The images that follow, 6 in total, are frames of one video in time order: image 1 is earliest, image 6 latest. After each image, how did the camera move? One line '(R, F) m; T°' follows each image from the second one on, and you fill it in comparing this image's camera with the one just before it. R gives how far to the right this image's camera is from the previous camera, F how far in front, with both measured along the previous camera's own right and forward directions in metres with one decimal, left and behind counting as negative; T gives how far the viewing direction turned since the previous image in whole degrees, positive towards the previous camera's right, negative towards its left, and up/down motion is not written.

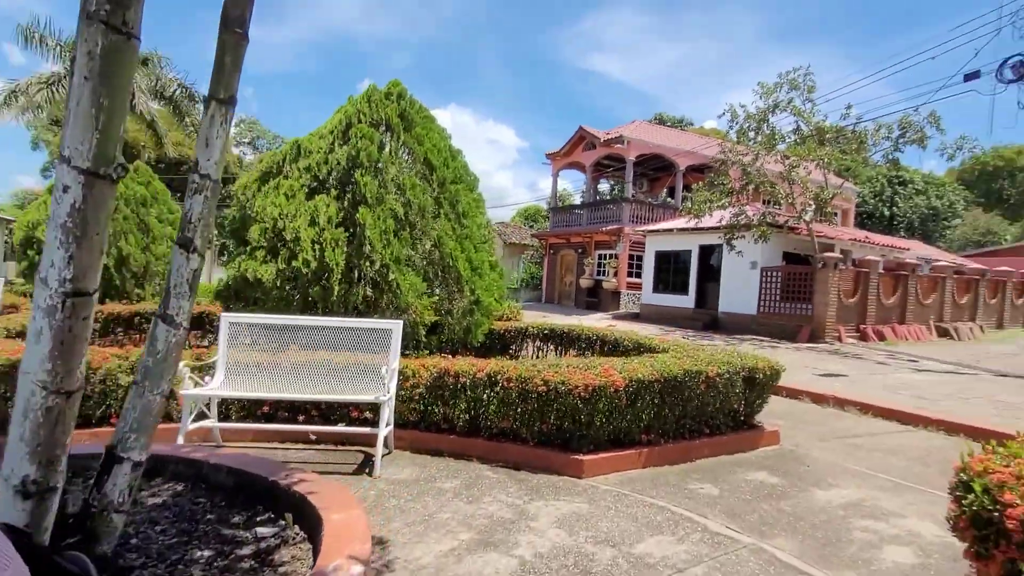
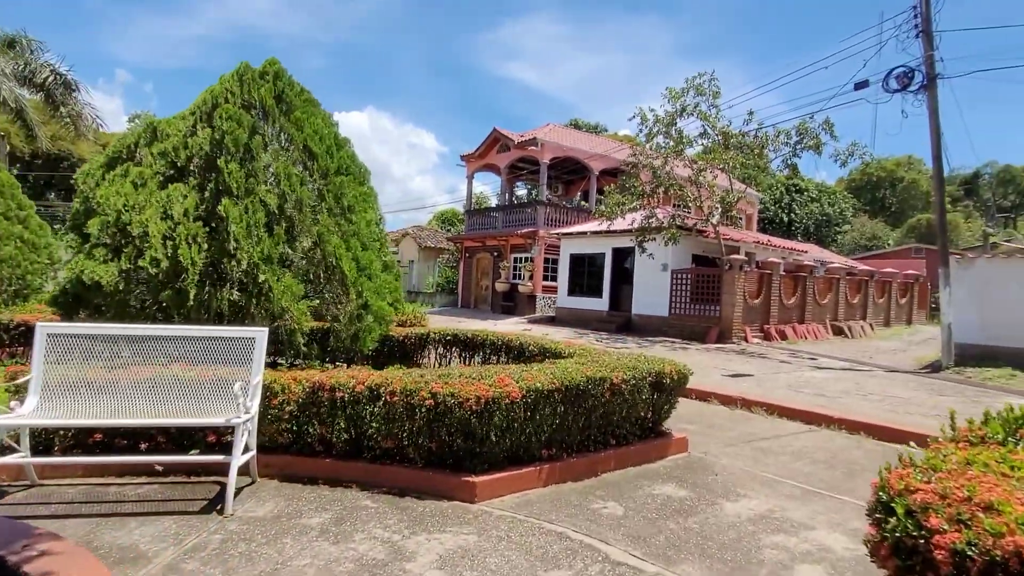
(+0.3, +0.5) m; +7°
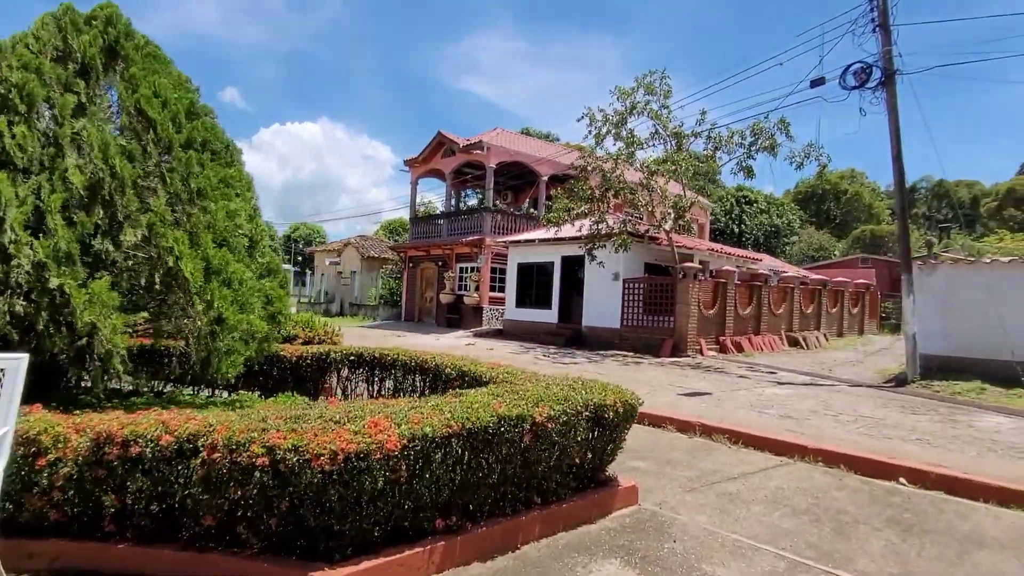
(+0.4, +1.2) m; +4°
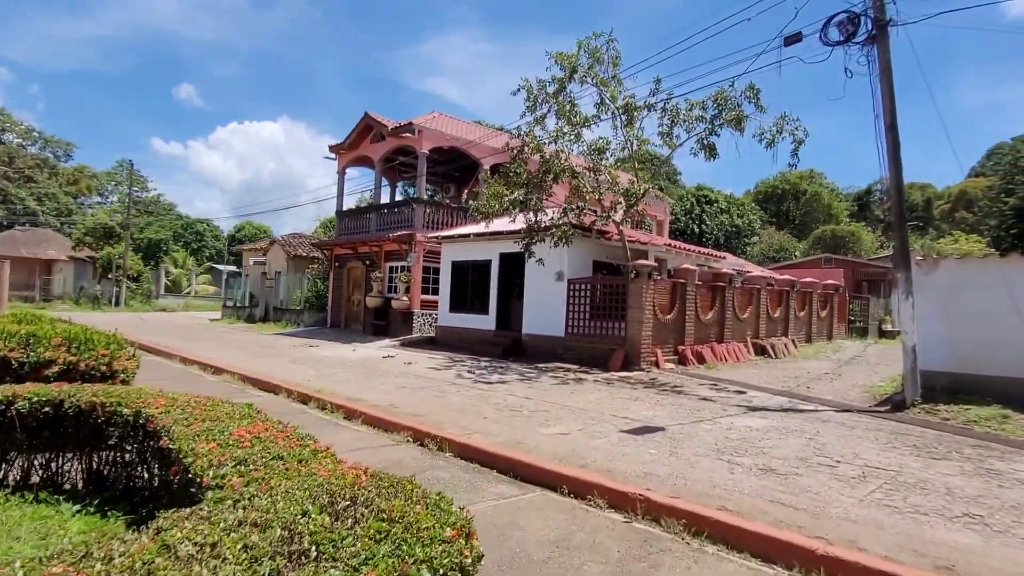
(+0.9, +2.5) m; +3°
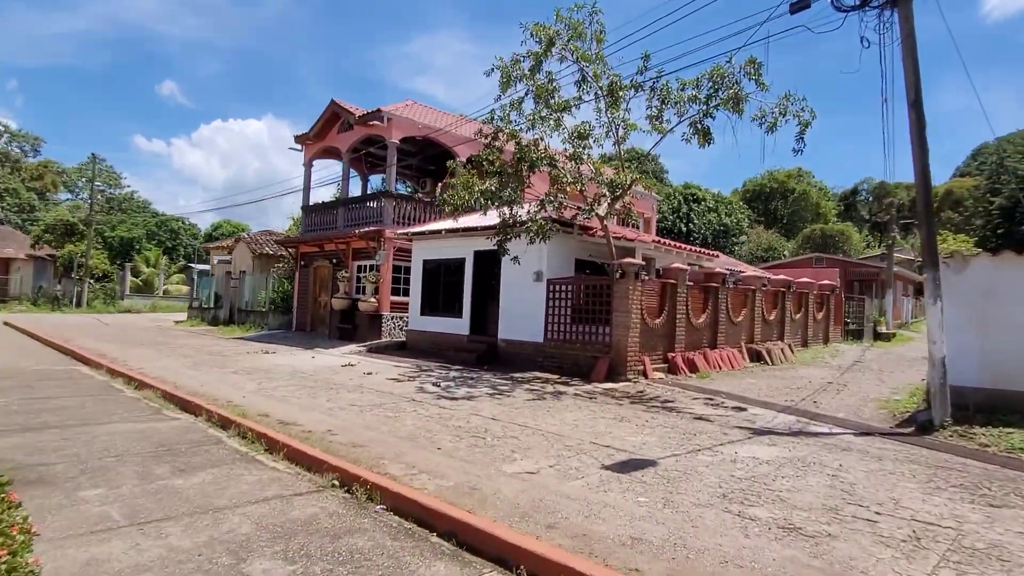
(+0.3, +1.3) m; +1°
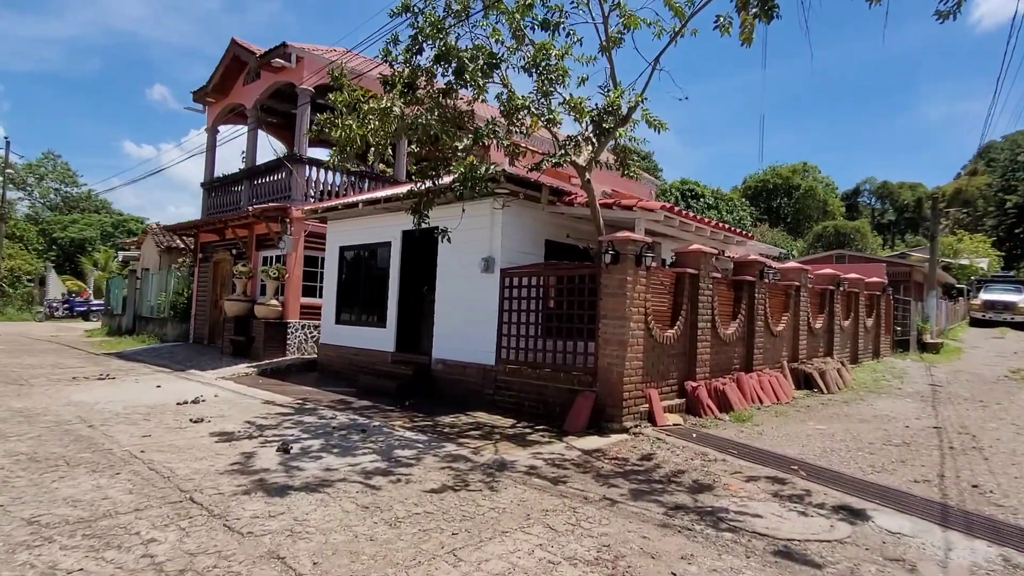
(+0.8, +4.5) m; +1°
